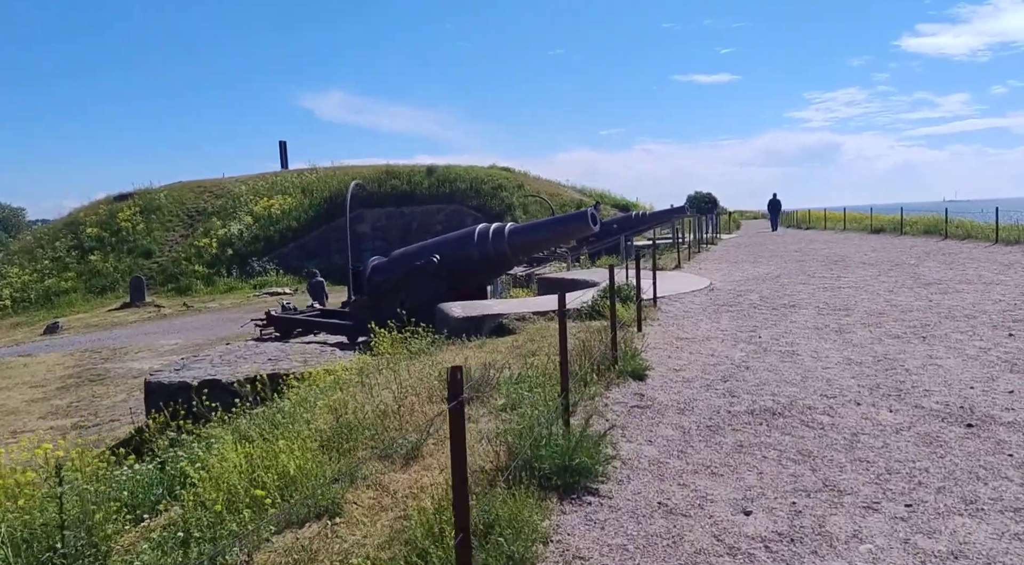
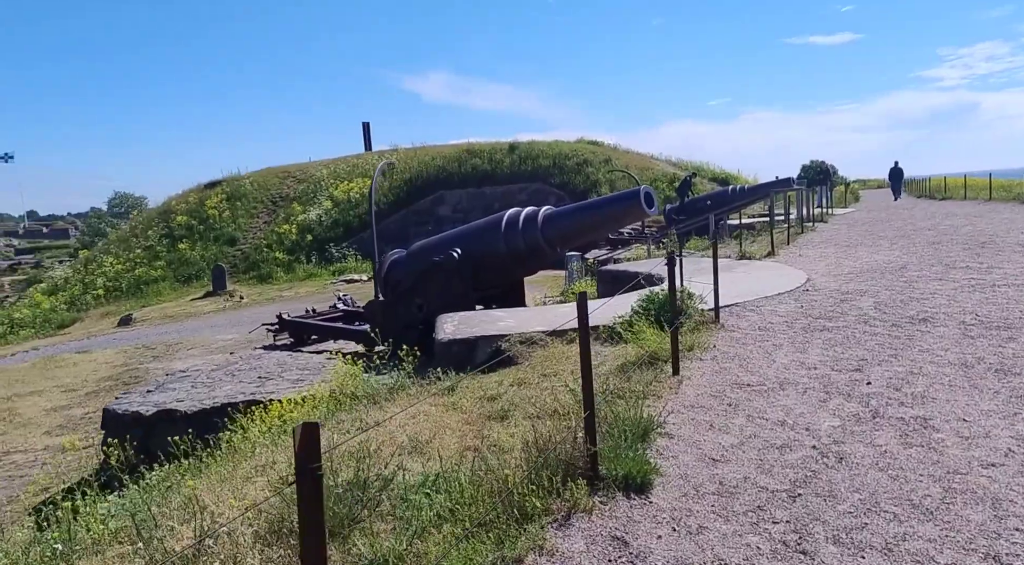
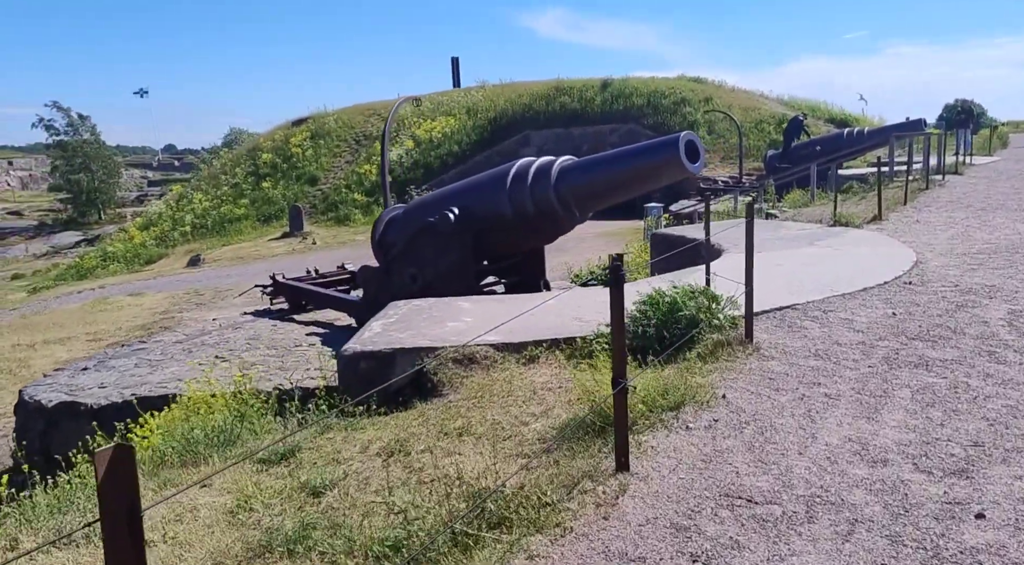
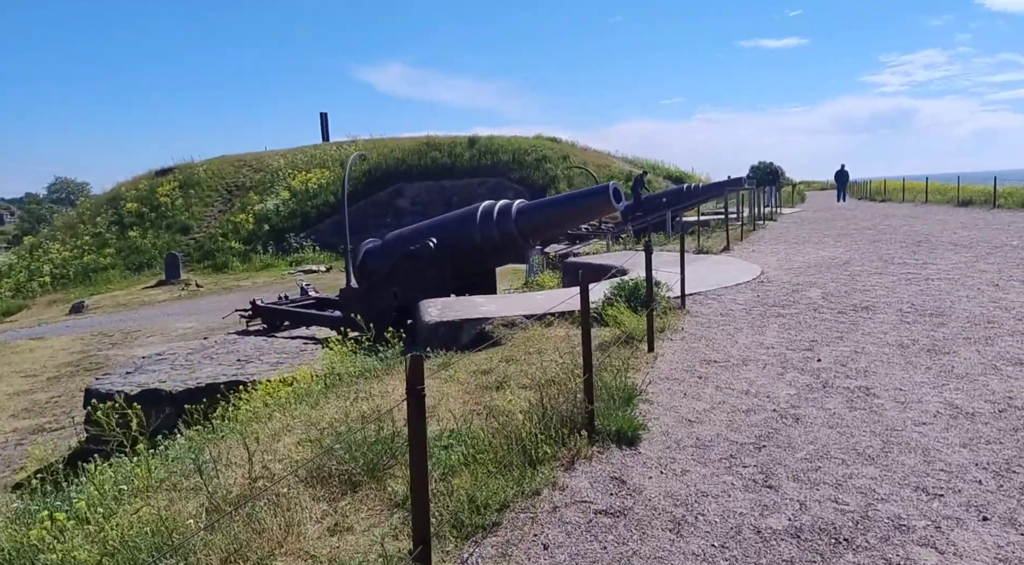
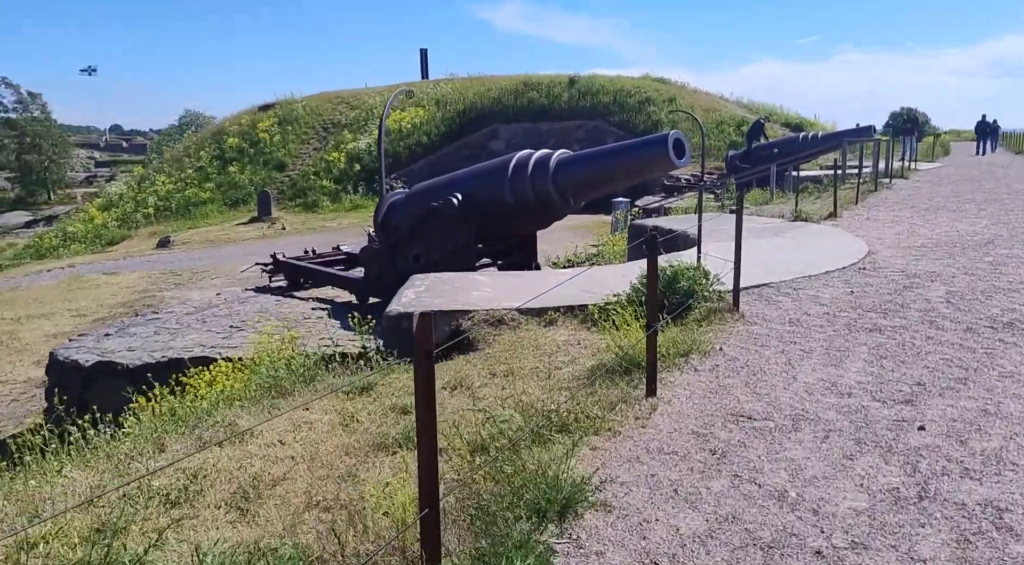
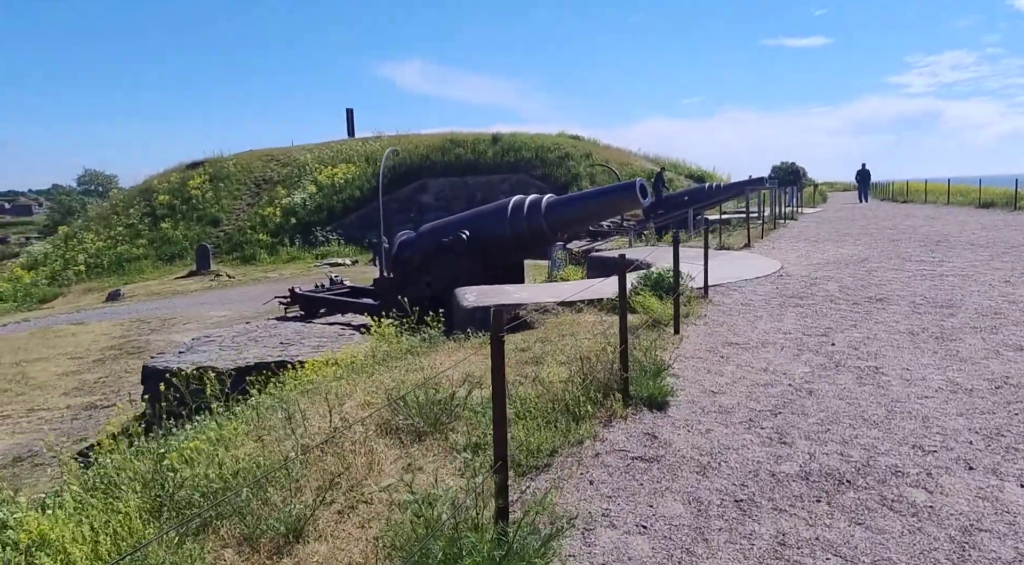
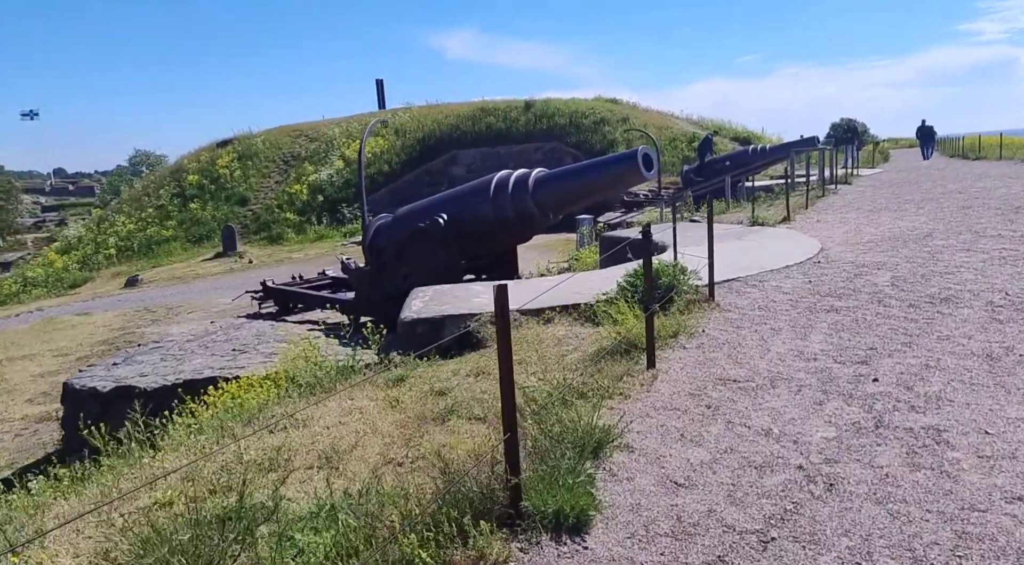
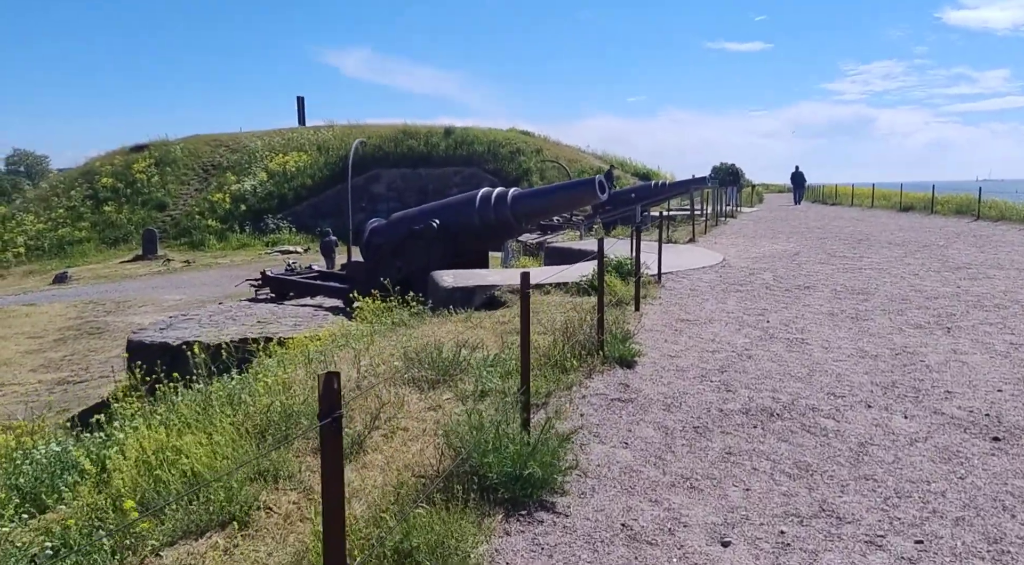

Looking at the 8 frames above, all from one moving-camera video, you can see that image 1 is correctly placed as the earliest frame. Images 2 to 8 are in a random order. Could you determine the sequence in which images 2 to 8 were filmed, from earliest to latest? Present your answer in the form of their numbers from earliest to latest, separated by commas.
8, 6, 4, 2, 7, 5, 3
